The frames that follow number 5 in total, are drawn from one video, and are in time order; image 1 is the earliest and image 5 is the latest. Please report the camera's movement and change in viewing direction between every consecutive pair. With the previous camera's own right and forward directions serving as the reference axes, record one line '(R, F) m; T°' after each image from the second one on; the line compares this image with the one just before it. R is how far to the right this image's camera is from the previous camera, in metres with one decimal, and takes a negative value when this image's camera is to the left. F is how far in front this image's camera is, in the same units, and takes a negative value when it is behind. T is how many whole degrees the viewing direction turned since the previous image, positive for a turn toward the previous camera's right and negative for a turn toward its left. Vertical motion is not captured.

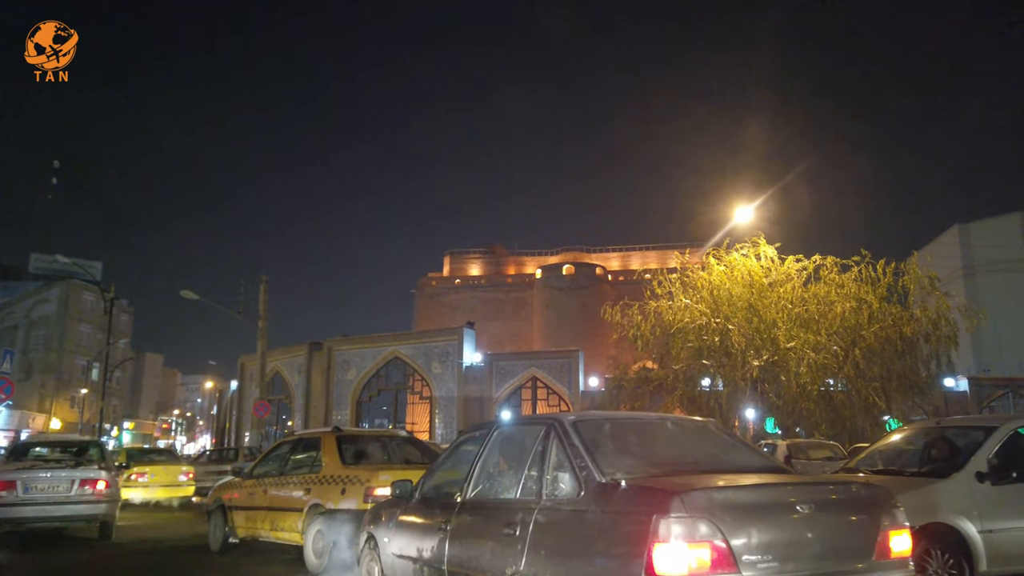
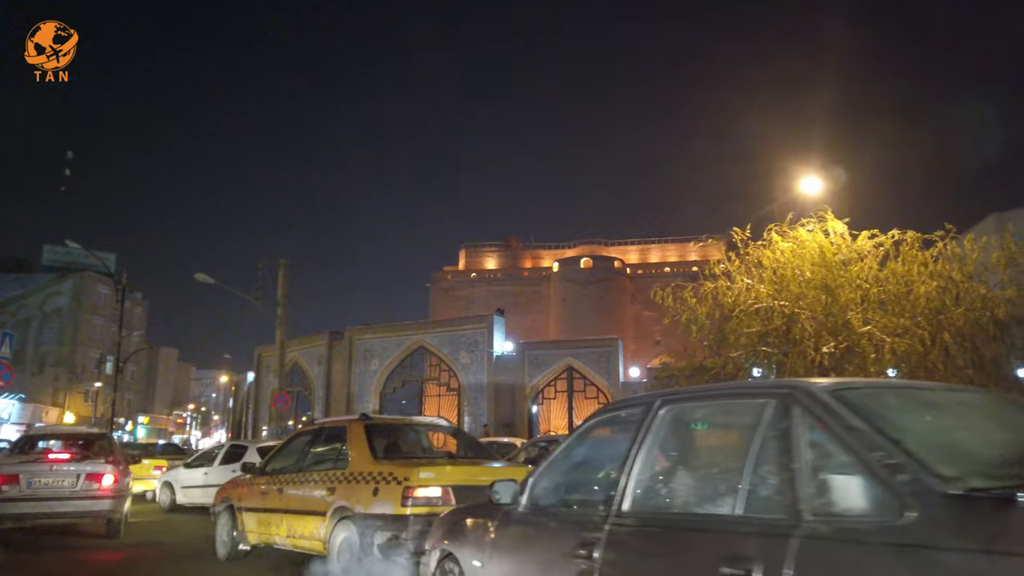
(-0.5, +1.3) m; -1°
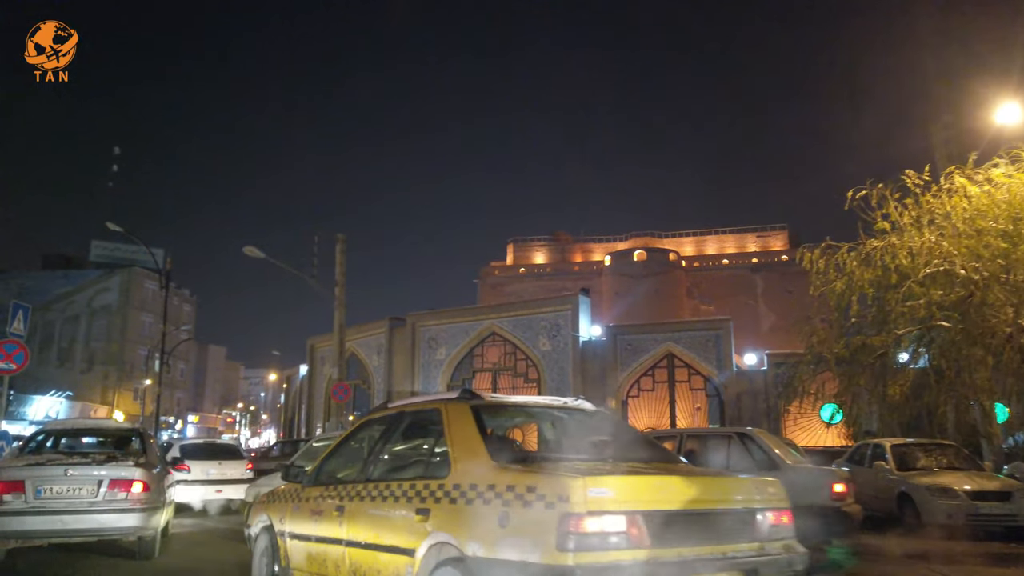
(-1.0, +2.4) m; -3°
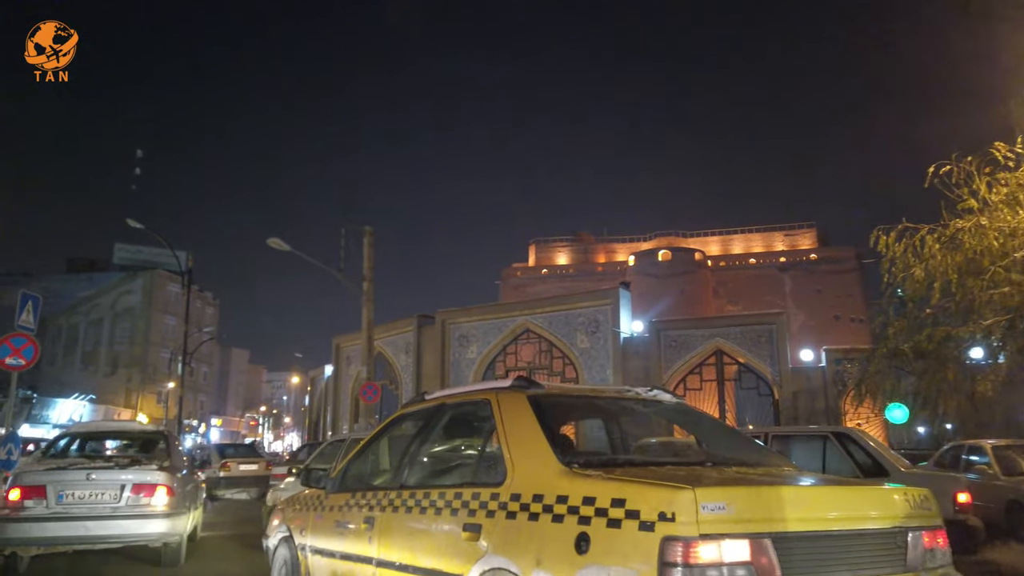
(-0.3, +0.9) m; -1°
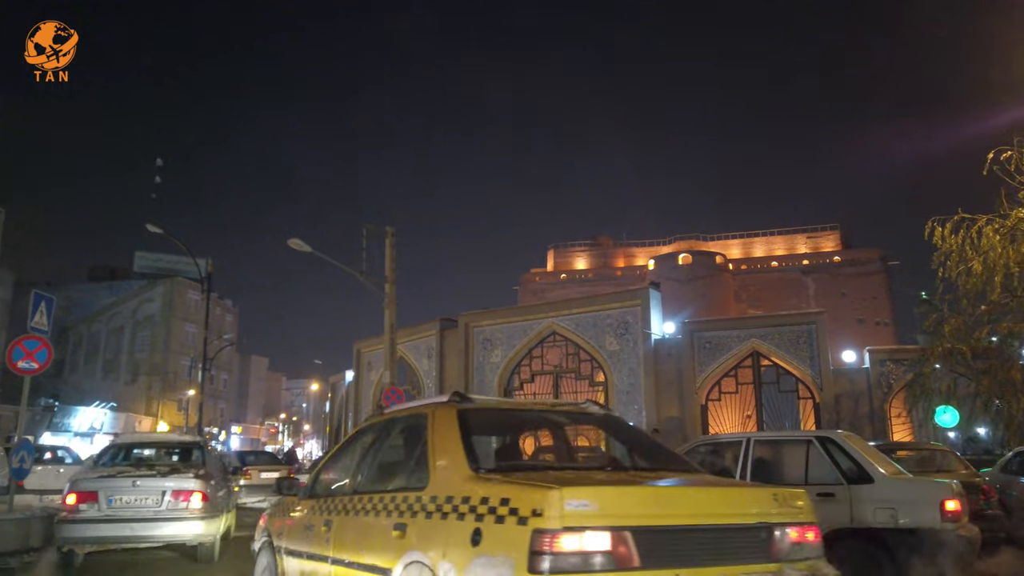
(-0.2, +0.5) m; -1°
